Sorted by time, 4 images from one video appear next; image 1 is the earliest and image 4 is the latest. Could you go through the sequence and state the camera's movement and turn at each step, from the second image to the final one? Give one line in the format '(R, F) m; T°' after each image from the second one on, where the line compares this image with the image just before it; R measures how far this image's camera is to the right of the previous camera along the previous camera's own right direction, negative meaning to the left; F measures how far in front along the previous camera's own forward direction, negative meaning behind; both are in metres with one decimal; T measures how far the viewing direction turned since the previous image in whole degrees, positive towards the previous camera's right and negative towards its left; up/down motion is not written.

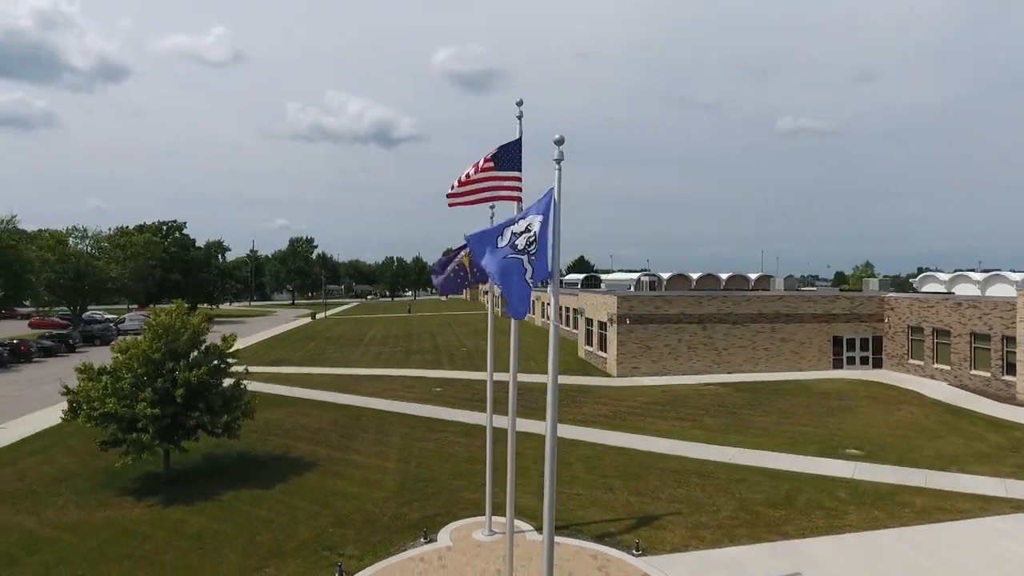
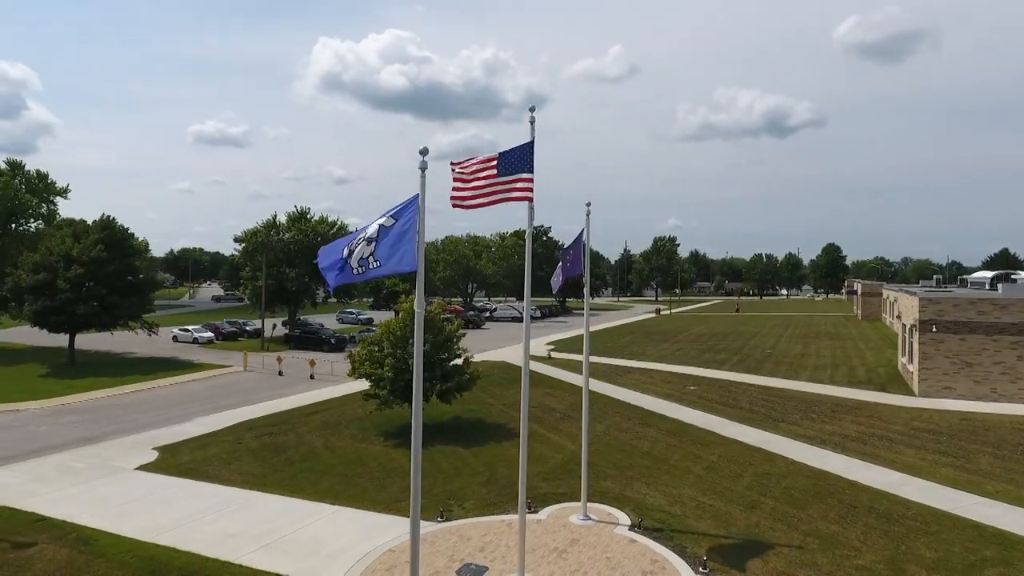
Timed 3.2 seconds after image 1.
(+5.6, +1.0) m; -35°
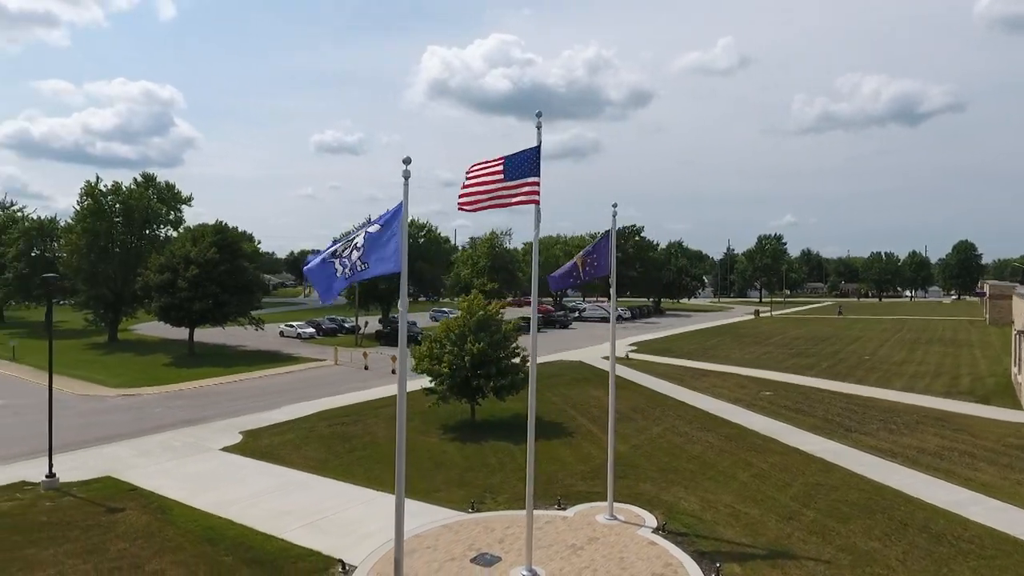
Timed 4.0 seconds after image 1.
(+1.6, -0.2) m; -9°
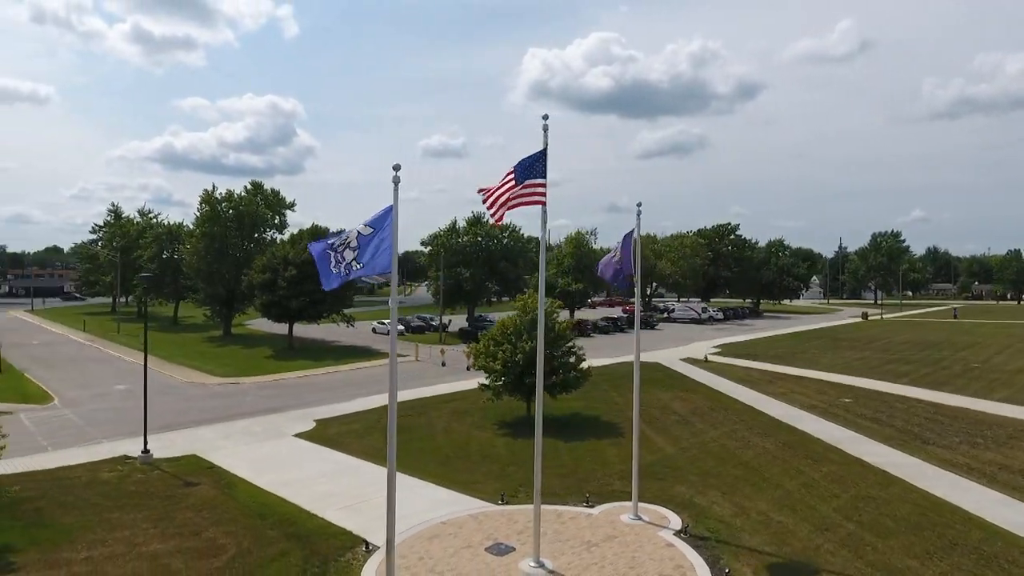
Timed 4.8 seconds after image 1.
(+1.6, -0.2) m; -9°
